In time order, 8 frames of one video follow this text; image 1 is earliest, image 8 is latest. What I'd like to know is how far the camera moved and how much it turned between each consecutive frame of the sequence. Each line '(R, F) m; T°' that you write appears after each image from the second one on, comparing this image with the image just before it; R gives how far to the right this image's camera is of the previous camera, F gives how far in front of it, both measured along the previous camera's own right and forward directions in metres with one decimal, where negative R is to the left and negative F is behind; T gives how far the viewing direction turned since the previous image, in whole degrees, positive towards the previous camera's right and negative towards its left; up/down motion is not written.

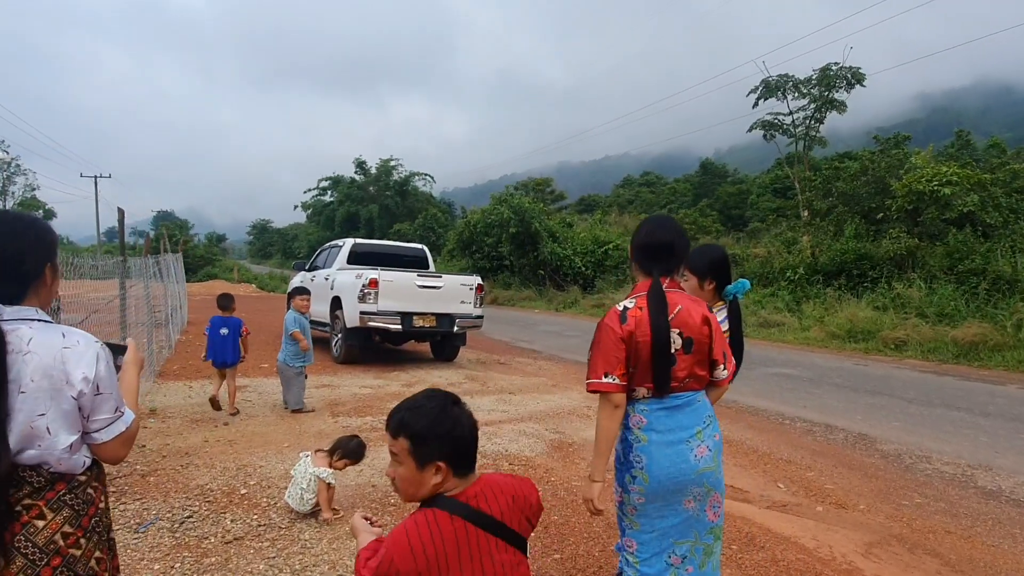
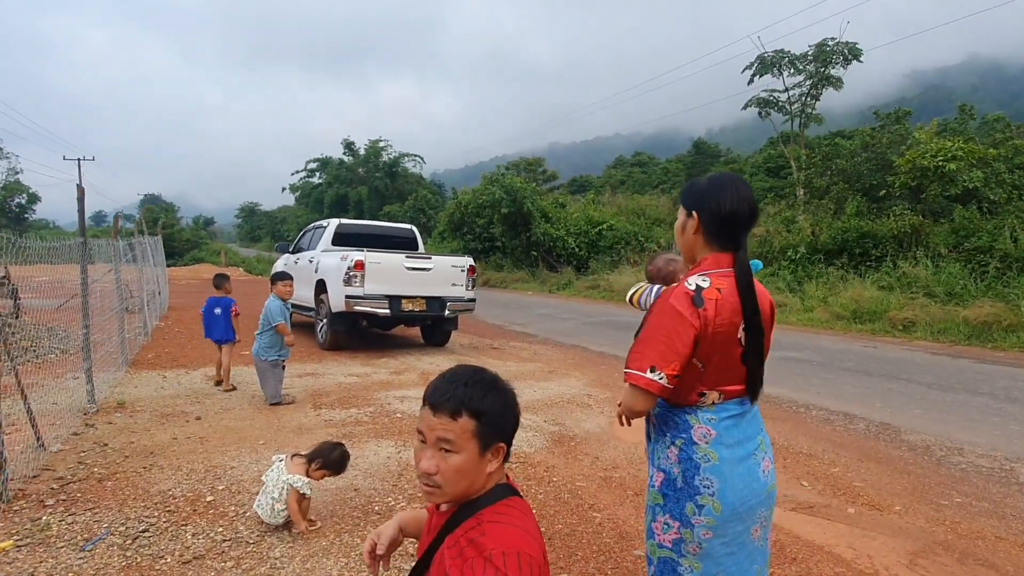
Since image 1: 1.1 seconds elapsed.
(0.0, +0.4) m; +1°
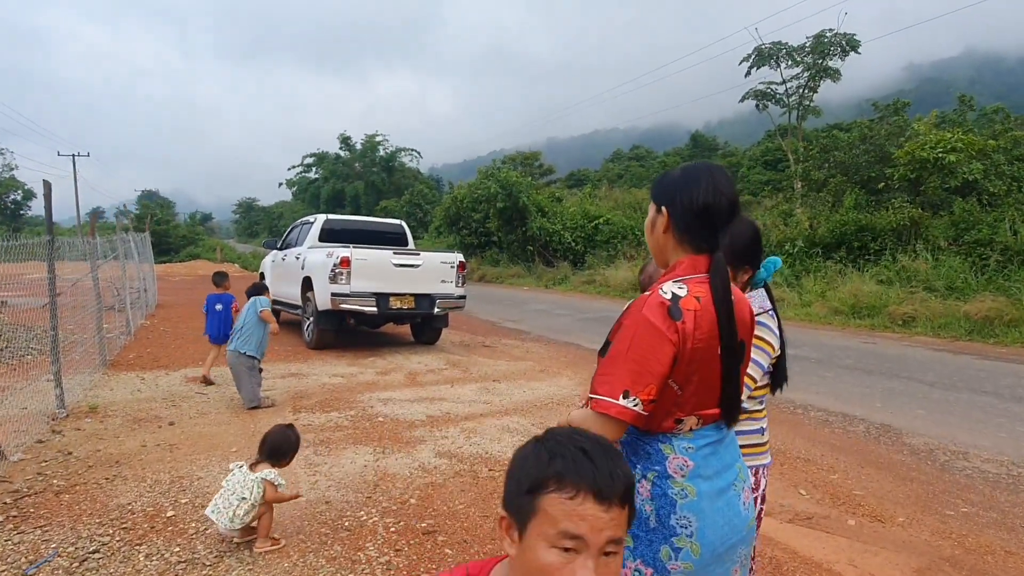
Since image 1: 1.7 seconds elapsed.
(+0.1, +0.2) m; 0°
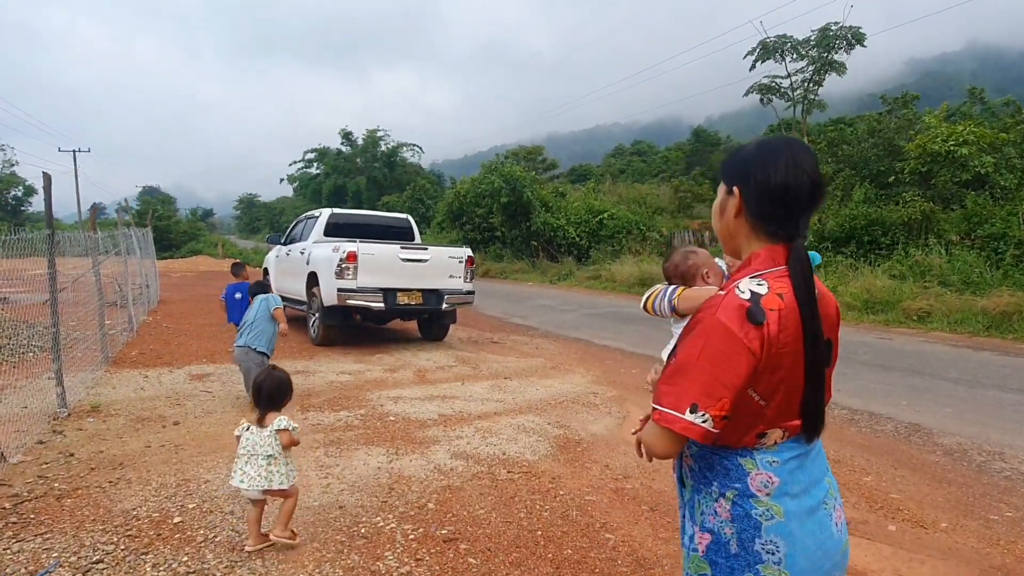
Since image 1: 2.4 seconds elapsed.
(-0.1, +0.2) m; 0°
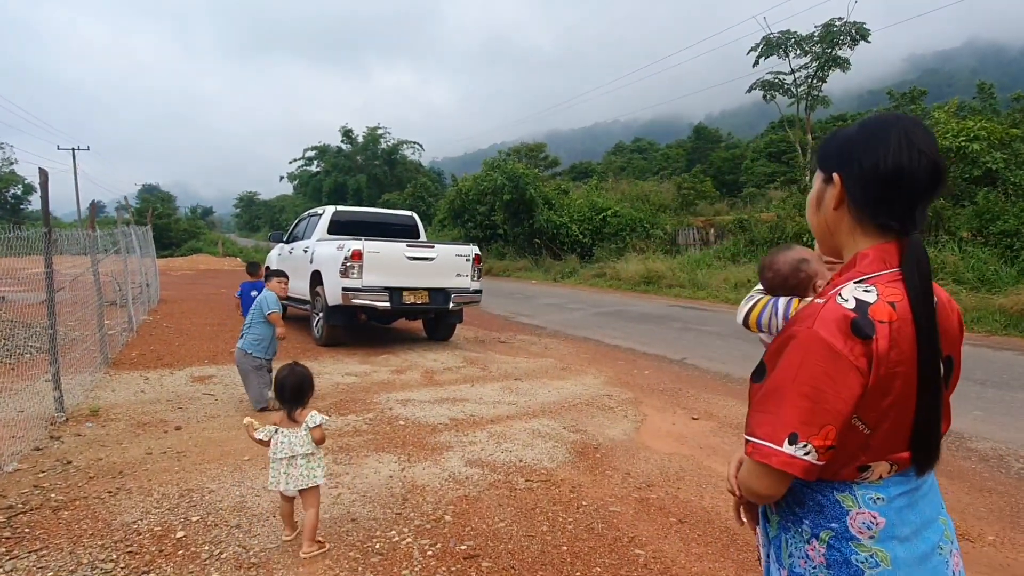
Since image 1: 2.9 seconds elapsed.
(-0.1, +0.2) m; 0°
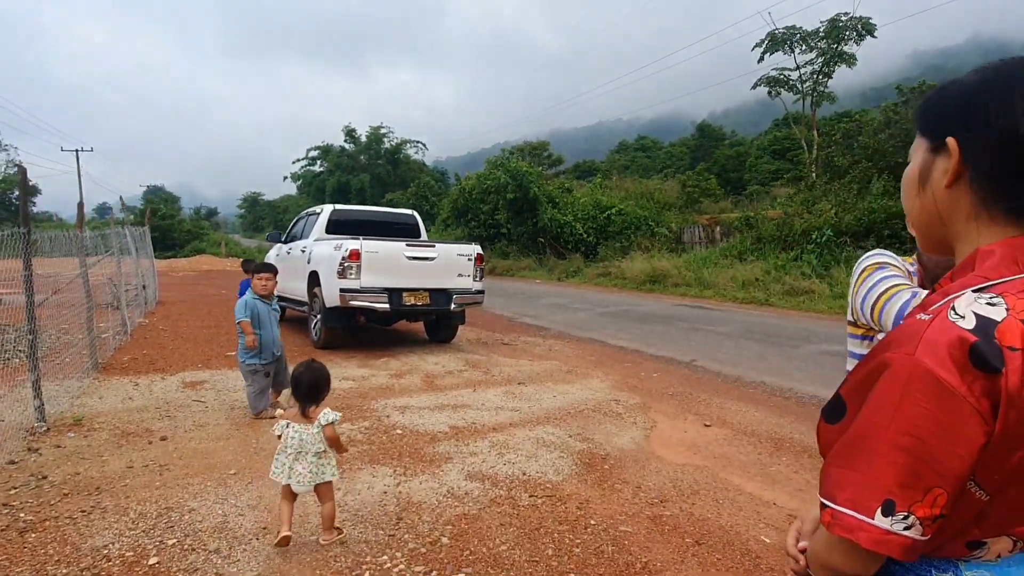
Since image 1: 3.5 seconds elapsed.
(0.0, +0.2) m; 0°
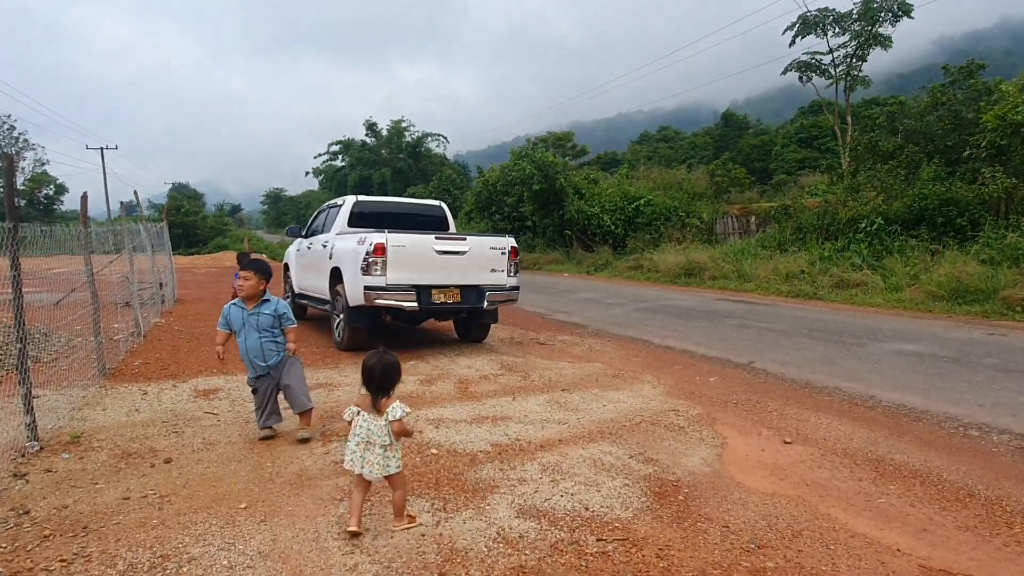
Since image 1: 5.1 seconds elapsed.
(-0.2, +0.6) m; -2°
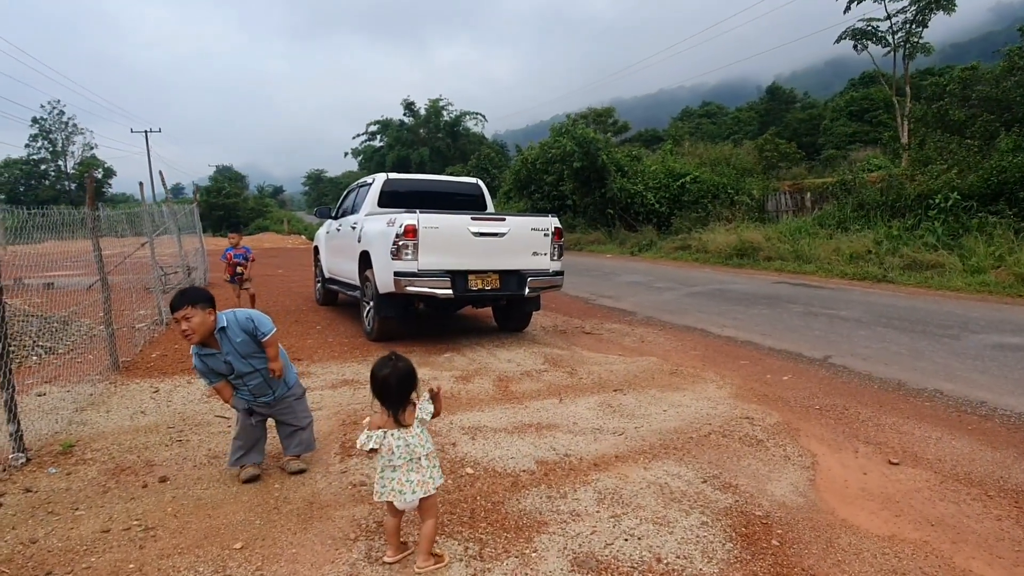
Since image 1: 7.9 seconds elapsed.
(-0.1, +0.7) m; -3°
